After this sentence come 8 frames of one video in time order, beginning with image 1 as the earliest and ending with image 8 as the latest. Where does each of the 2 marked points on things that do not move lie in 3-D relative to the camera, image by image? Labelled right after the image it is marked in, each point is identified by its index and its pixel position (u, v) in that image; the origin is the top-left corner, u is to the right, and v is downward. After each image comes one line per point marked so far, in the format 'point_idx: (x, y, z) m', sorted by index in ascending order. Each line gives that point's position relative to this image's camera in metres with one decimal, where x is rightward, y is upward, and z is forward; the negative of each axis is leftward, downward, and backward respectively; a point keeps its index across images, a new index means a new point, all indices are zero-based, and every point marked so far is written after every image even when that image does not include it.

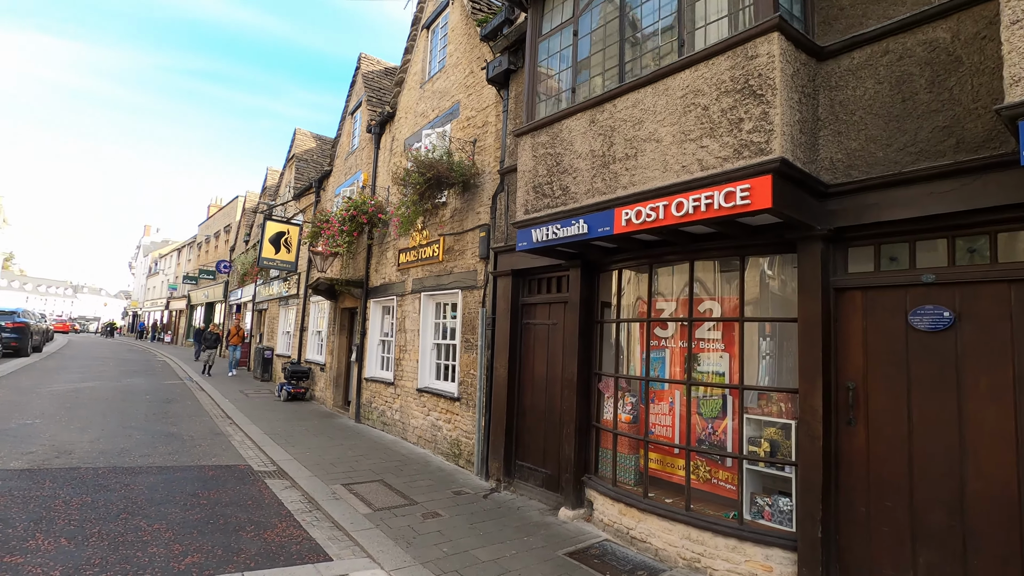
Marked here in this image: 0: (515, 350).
0: (0.0, -0.7, +6.4) m
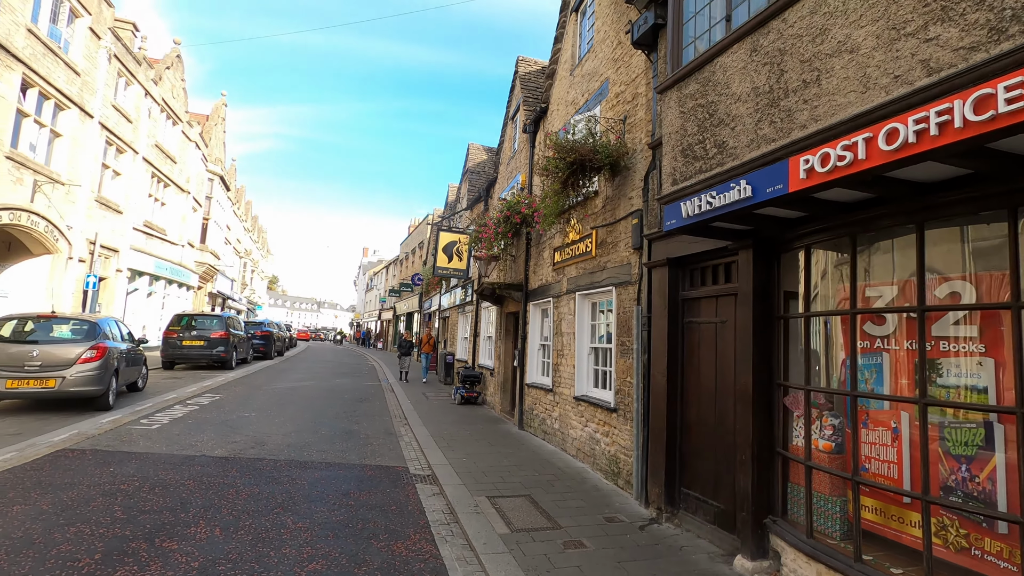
0: (+1.7, -0.7, +5.4) m
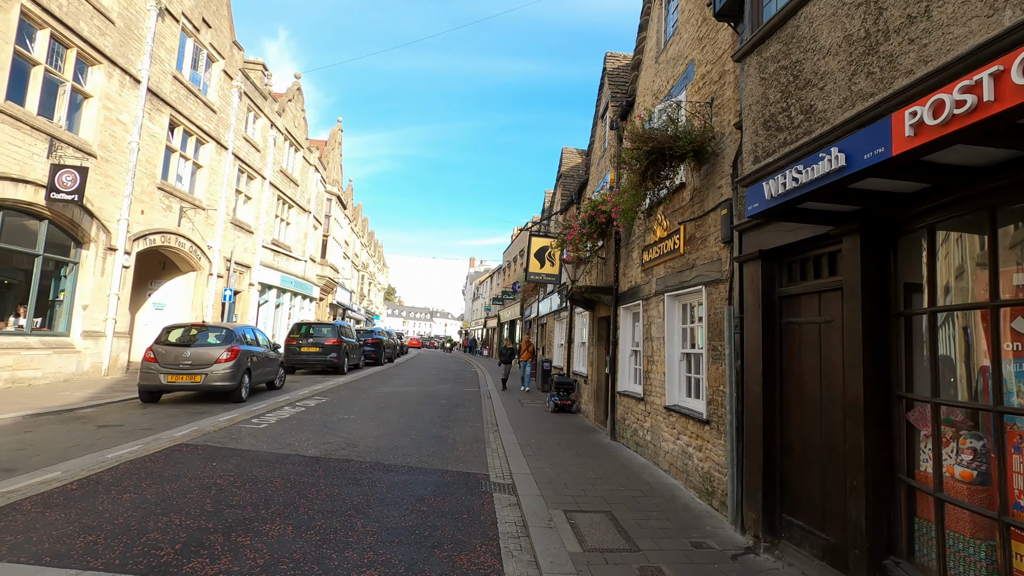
0: (+2.3, -0.6, +4.7) m
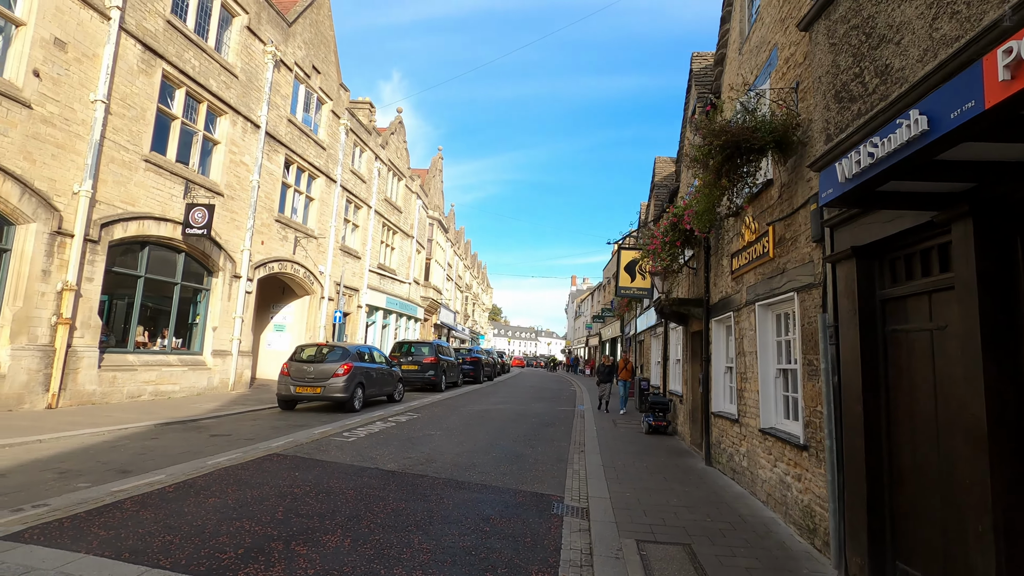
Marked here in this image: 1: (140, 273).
0: (+2.7, -0.6, +4.0) m
1: (-8.4, +0.3, +12.0) m
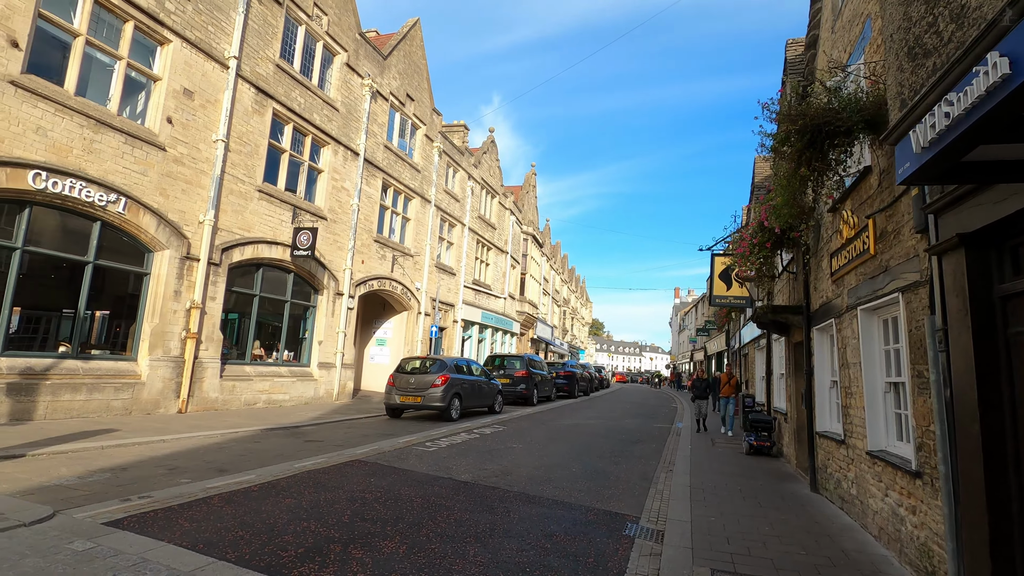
0: (+3.0, -0.6, +3.3) m
1: (-6.4, -0.1, +13.3) m
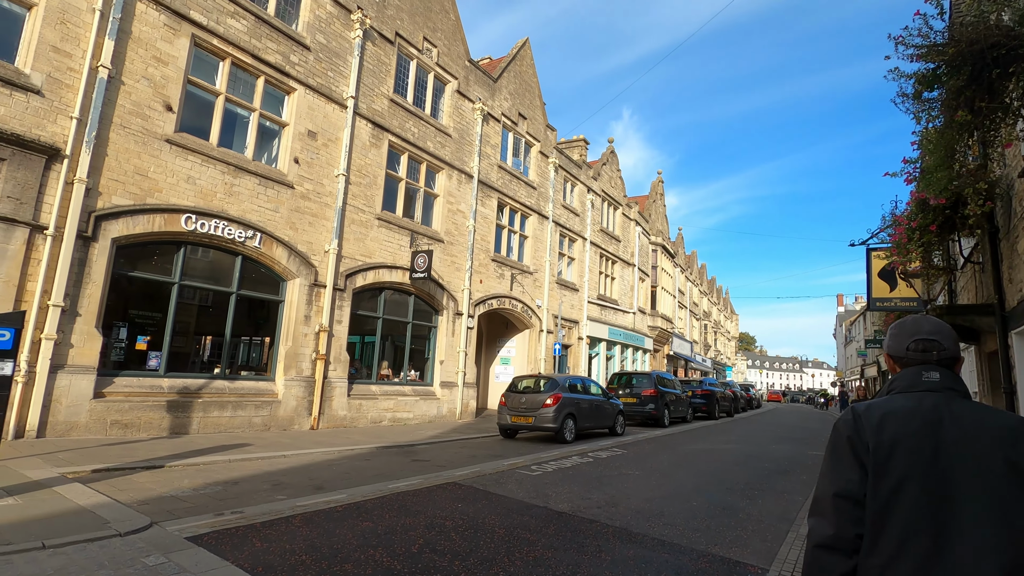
0: (+3.1, -0.5, +1.9) m
1: (-3.5, -0.7, +14.0) m
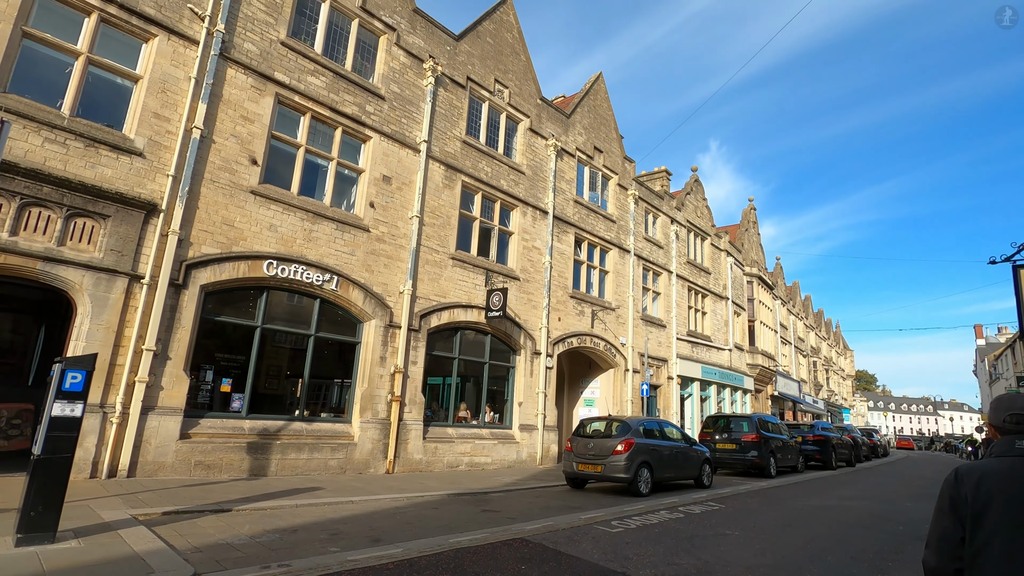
0: (+3.0, -0.4, +0.9) m
1: (-1.5, -1.7, +13.8) m
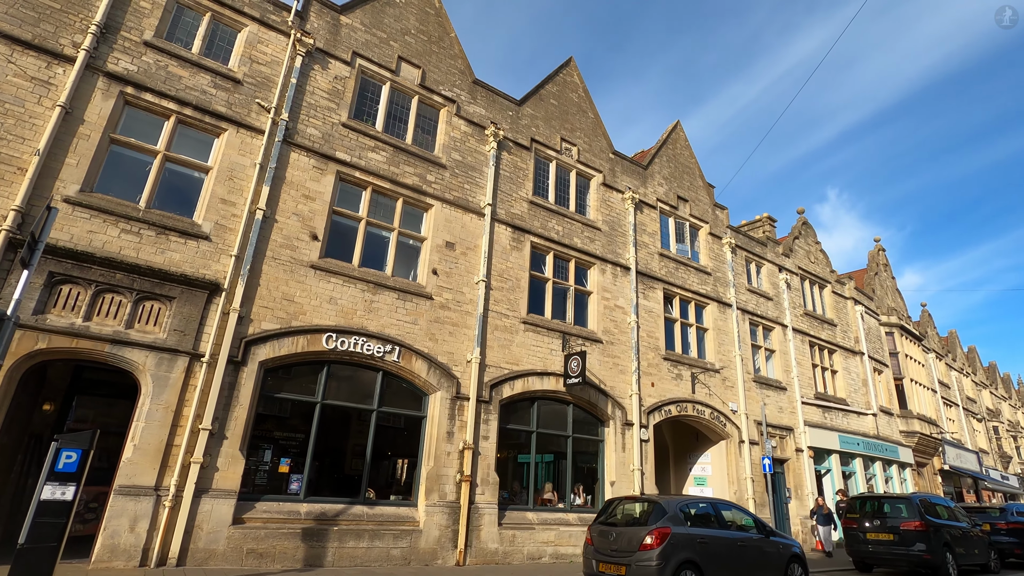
0: (+2.2, +0.1, -0.6) m
1: (+0.5, -3.3, +12.6) m
